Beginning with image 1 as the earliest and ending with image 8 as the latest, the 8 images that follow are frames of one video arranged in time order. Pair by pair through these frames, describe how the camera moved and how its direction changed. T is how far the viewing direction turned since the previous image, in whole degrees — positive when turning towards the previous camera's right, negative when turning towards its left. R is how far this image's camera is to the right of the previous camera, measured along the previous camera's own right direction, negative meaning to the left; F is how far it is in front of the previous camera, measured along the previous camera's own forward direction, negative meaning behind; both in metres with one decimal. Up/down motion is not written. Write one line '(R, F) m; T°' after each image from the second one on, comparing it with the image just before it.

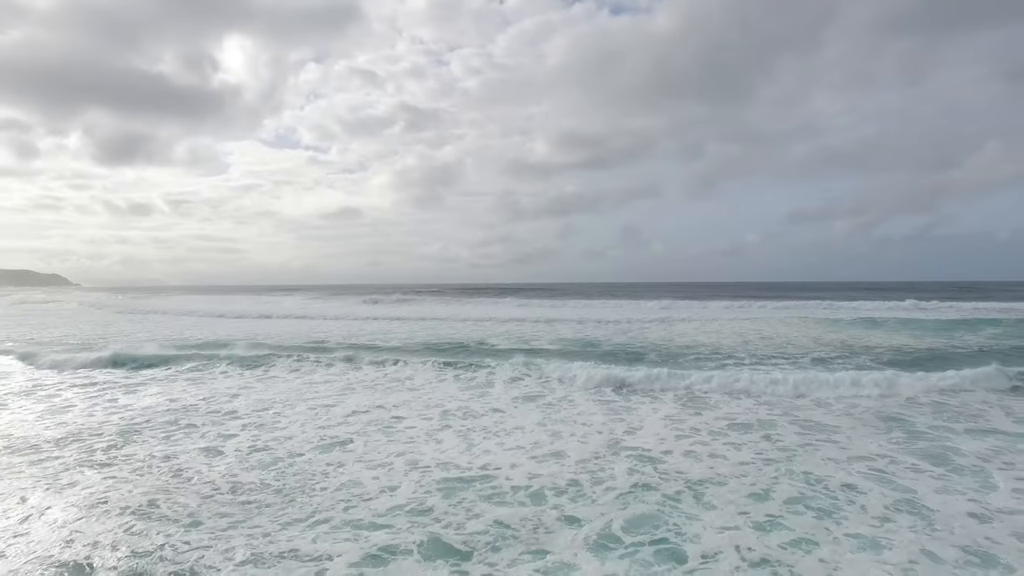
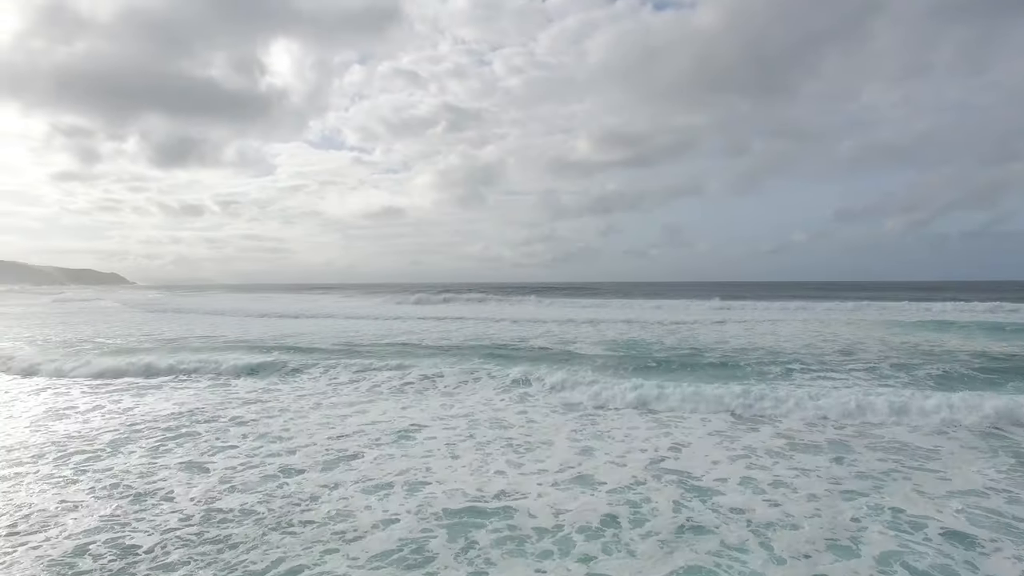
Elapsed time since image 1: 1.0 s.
(+0.1, +0.7) m; -4°
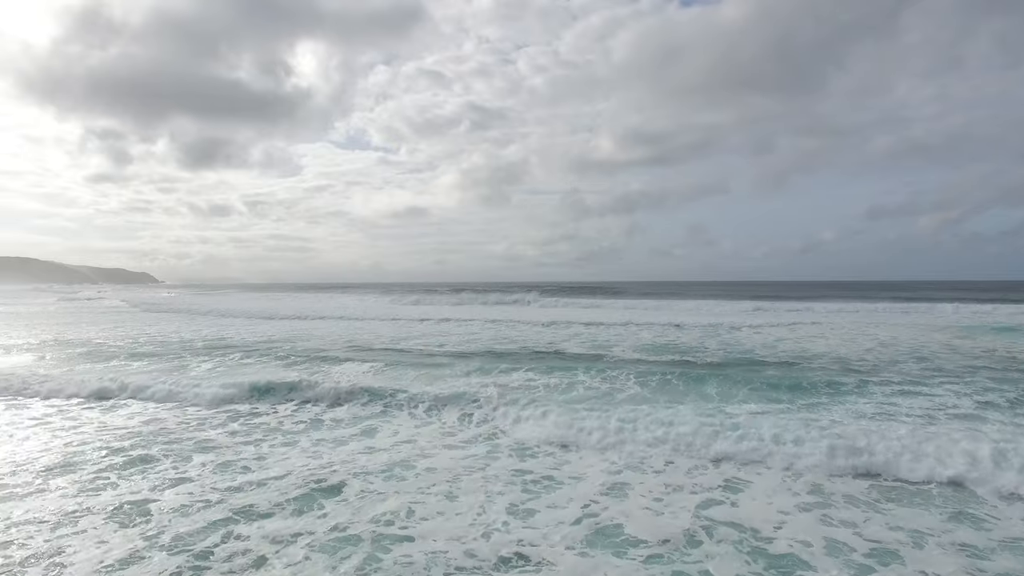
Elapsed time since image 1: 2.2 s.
(+0.1, +0.9) m; -2°
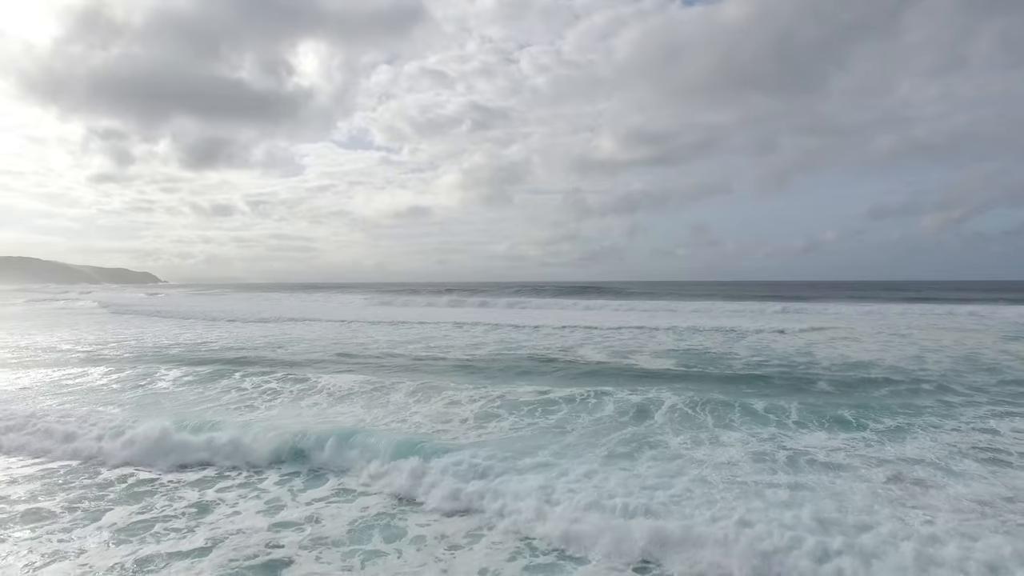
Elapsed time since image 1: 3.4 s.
(-0.2, +0.7) m; 0°
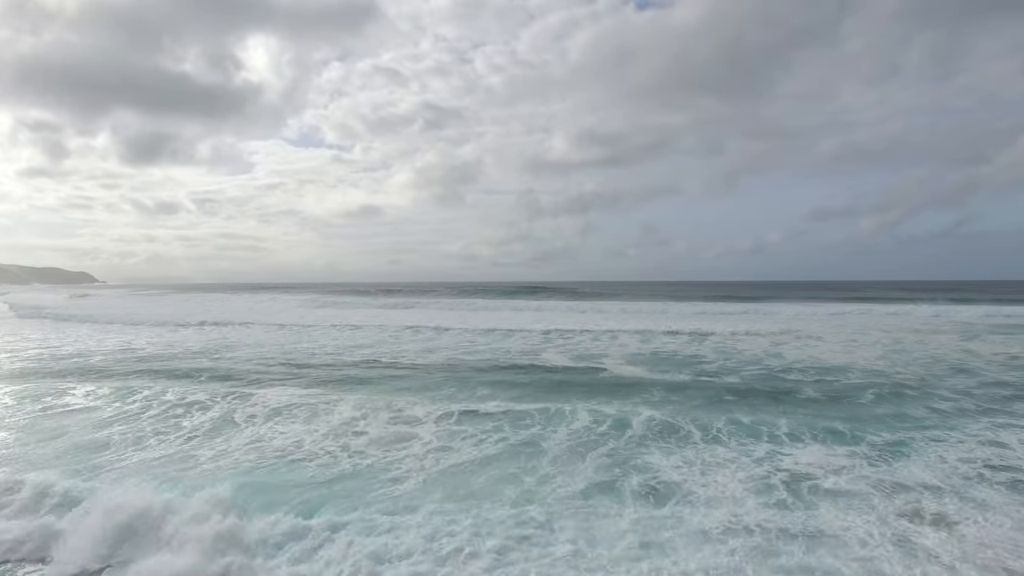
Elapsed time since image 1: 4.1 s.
(-0.2, +1.0) m; +4°
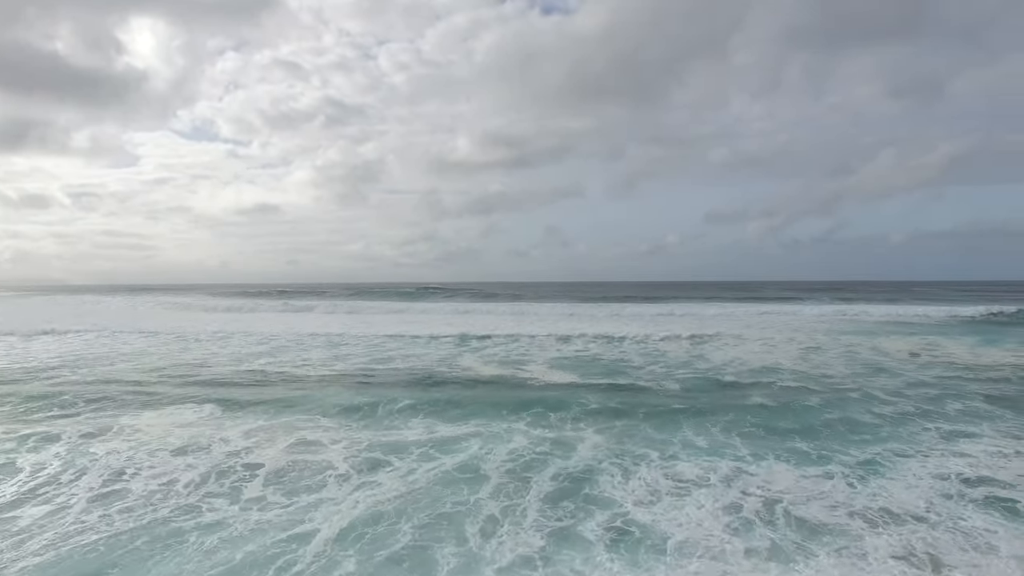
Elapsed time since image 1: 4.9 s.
(-0.3, +1.3) m; +8°
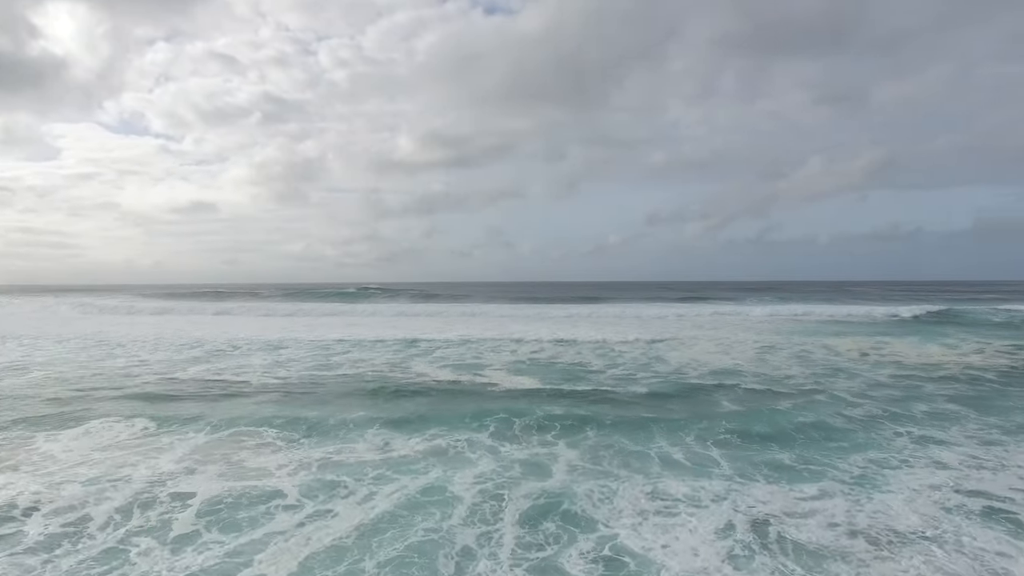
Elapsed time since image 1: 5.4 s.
(-0.3, +0.7) m; +5°
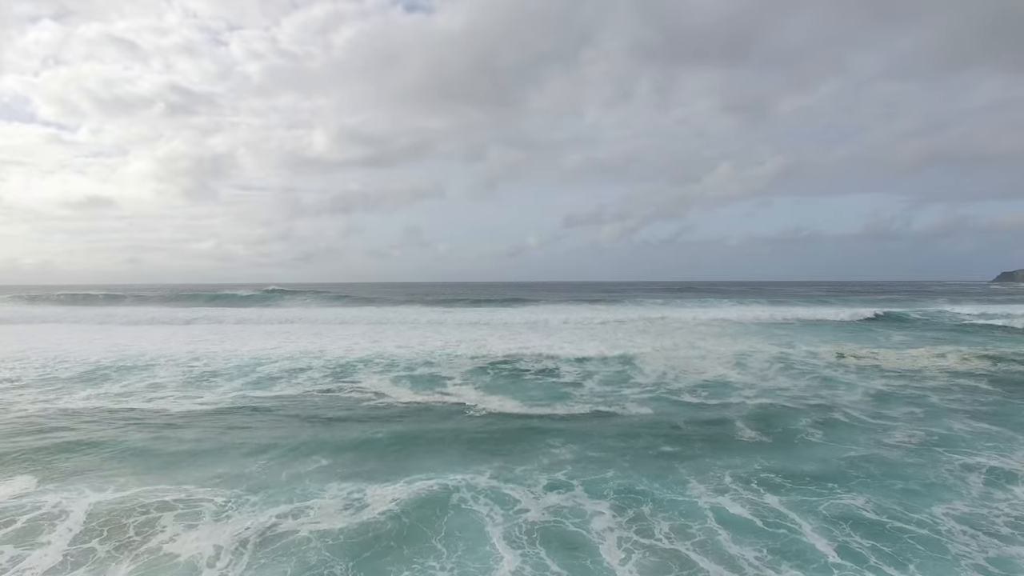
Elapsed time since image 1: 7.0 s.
(-0.9, +2.2) m; +7°
